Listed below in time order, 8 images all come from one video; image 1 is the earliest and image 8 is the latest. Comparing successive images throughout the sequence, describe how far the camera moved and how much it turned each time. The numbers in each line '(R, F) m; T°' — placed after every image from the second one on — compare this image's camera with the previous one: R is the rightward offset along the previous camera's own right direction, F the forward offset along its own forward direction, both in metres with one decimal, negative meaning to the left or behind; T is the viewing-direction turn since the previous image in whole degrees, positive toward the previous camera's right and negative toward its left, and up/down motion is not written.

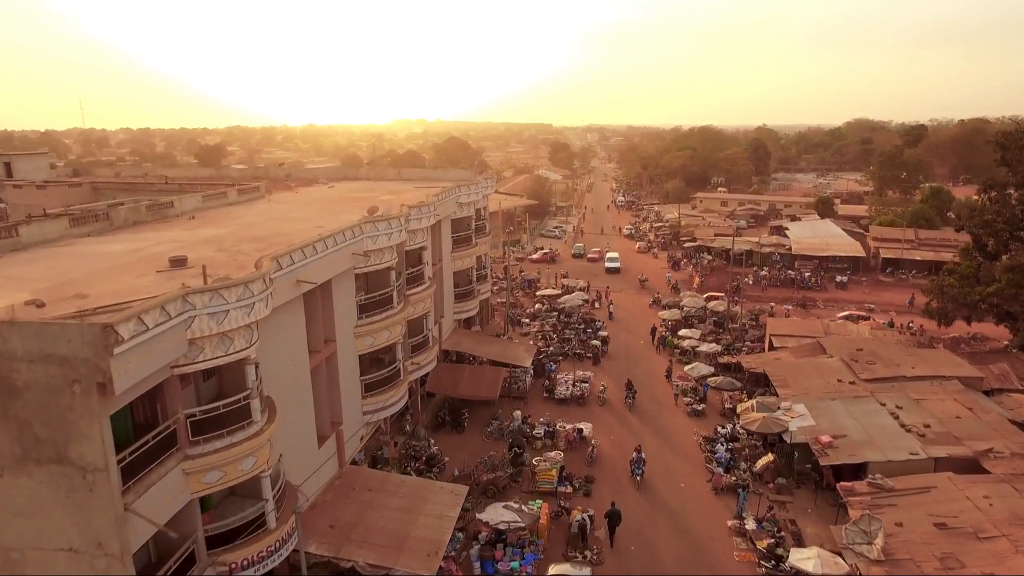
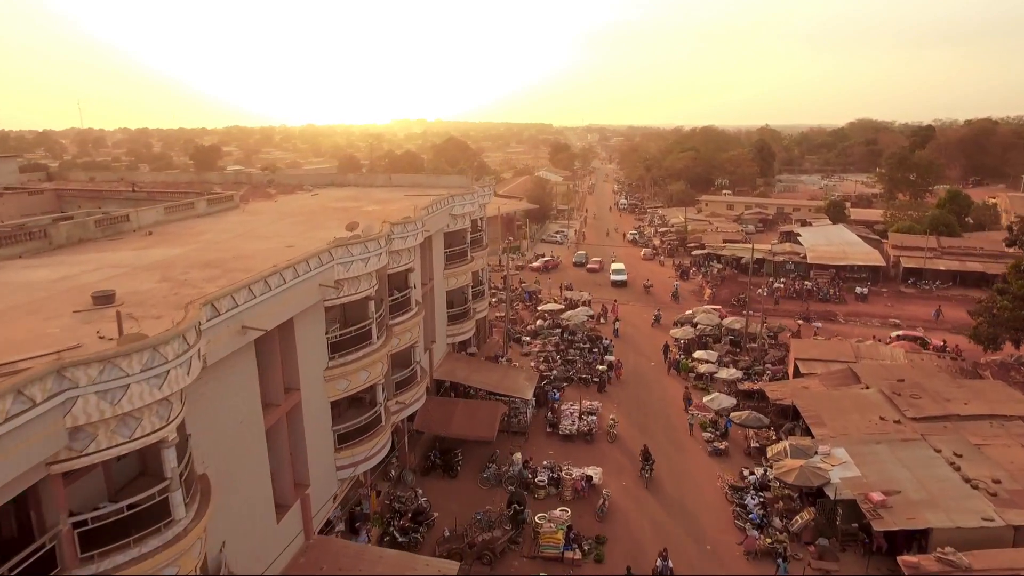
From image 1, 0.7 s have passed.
(0.0, +2.7) m; 0°
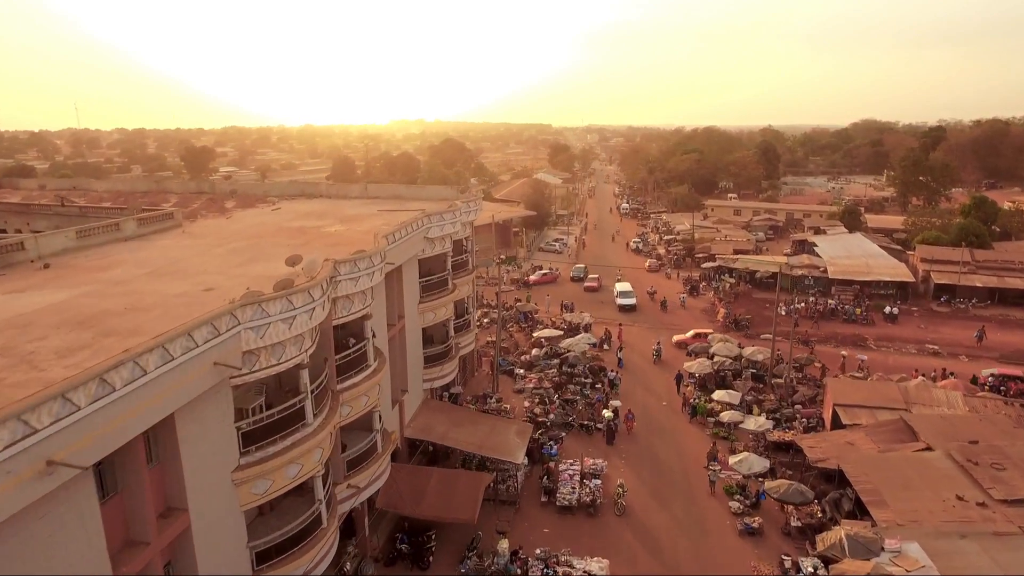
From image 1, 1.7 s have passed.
(+0.3, +4.0) m; 0°
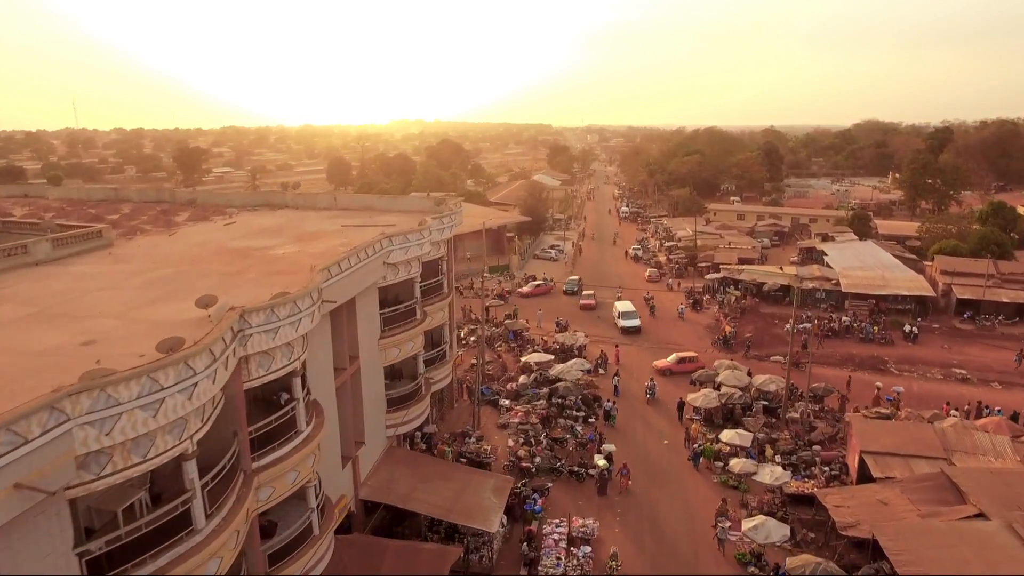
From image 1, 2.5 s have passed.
(+0.6, +3.0) m; 0°
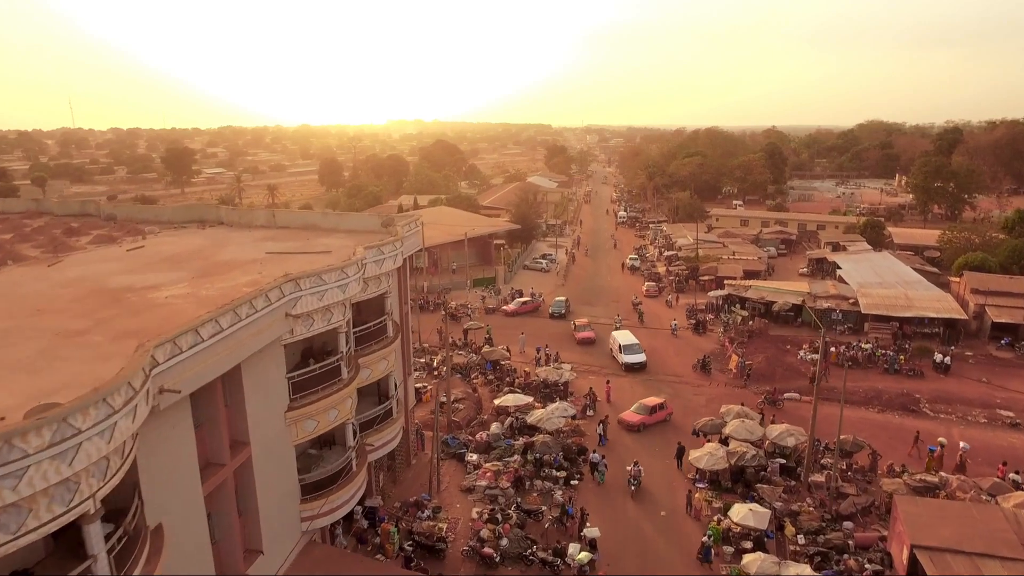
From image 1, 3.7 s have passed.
(+0.9, +4.2) m; 0°
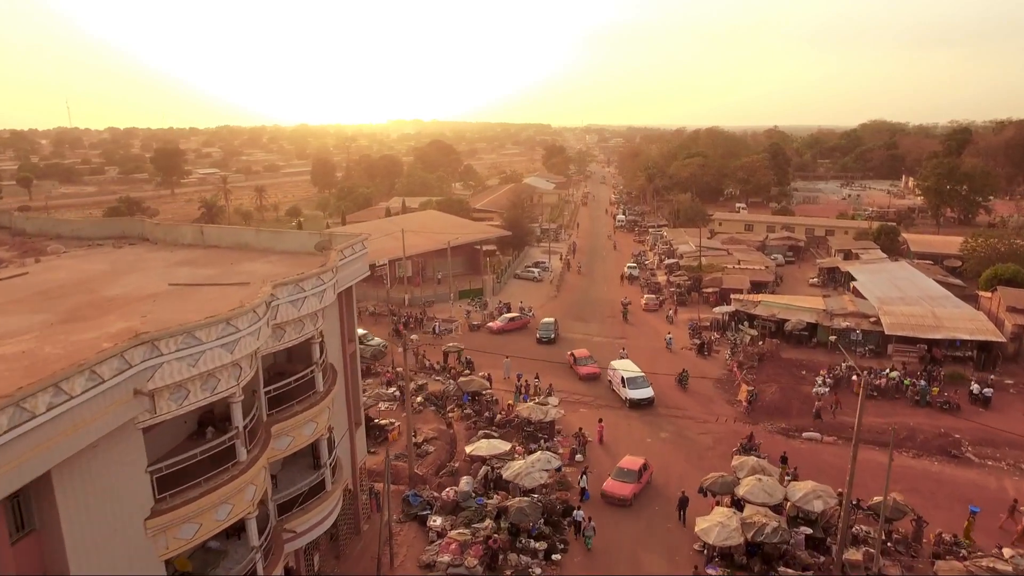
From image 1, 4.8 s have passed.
(+0.7, +3.7) m; 0°
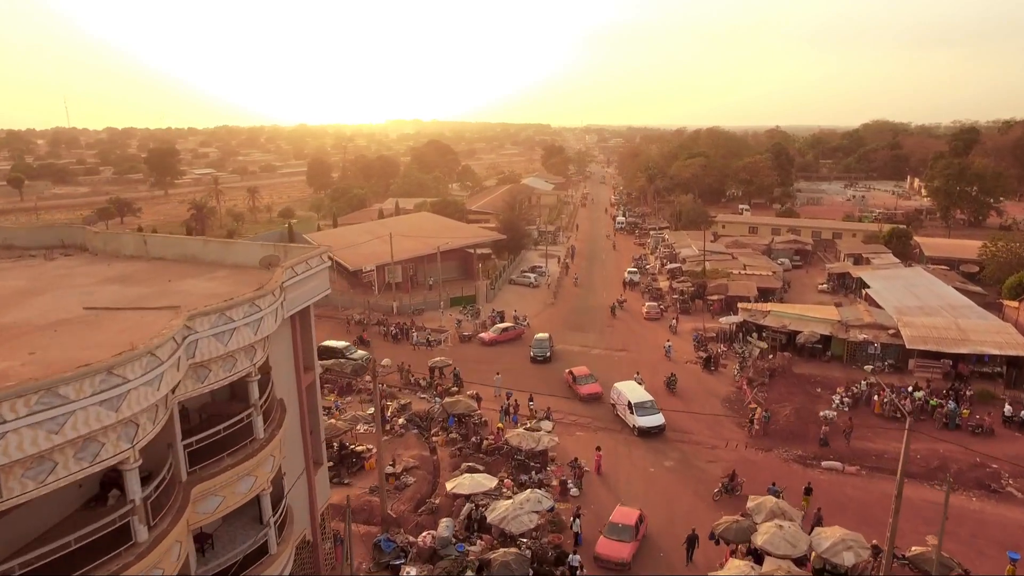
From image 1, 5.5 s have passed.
(+0.3, +2.4) m; 0°
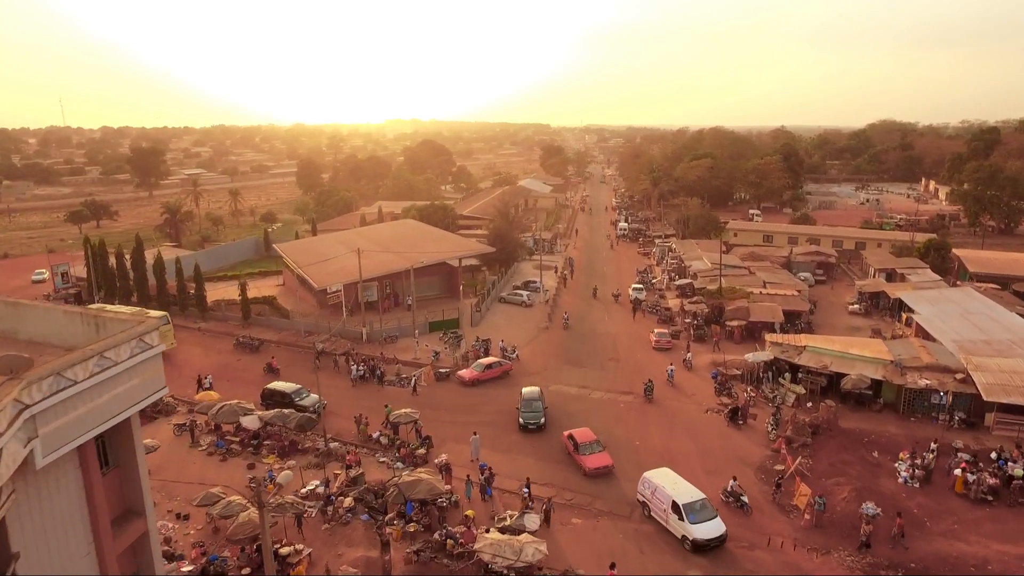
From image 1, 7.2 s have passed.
(+0.6, +5.9) m; 0°
